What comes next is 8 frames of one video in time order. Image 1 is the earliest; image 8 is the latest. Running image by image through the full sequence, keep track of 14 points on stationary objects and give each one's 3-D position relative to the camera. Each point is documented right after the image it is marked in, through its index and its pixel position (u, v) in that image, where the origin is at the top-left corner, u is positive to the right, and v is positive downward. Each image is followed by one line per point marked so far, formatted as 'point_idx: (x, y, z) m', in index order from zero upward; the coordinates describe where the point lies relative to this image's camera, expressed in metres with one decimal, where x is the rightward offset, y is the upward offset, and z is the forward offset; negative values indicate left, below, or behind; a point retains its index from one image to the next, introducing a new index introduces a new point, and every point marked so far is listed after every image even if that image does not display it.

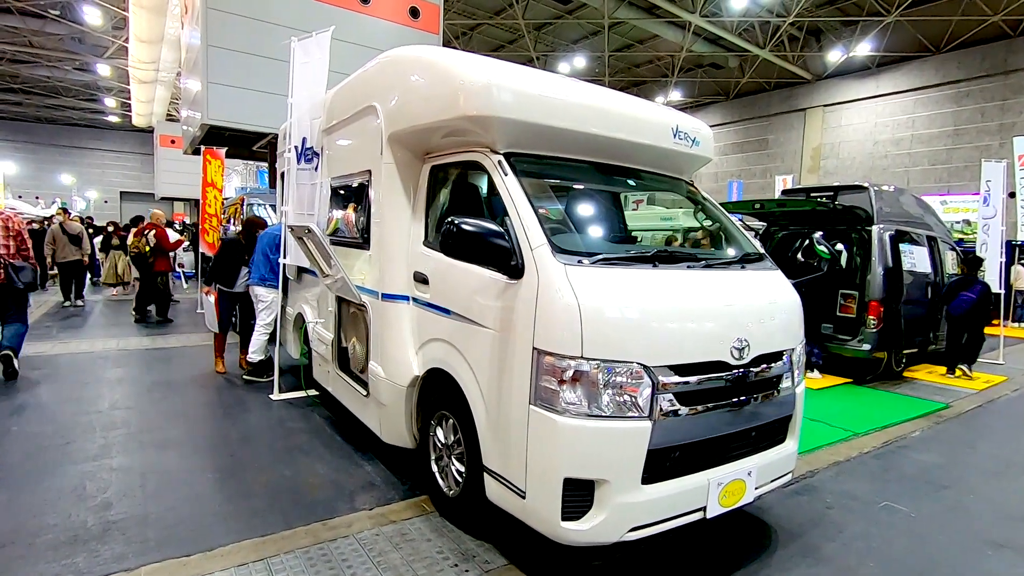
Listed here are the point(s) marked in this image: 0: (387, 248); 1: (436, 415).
0: (-0.9, +0.3, +3.8) m
1: (-0.5, -0.8, +3.4) m
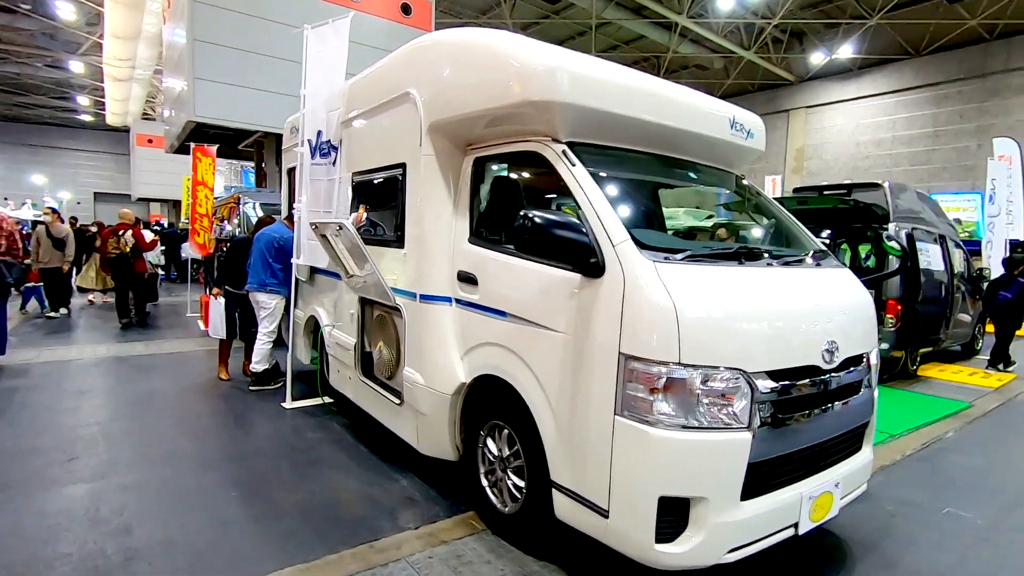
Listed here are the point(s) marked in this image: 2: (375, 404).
0: (-0.5, +0.3, +3.5) m
1: (-0.1, -0.8, +3.2) m
2: (-1.1, -0.9, +4.3) m
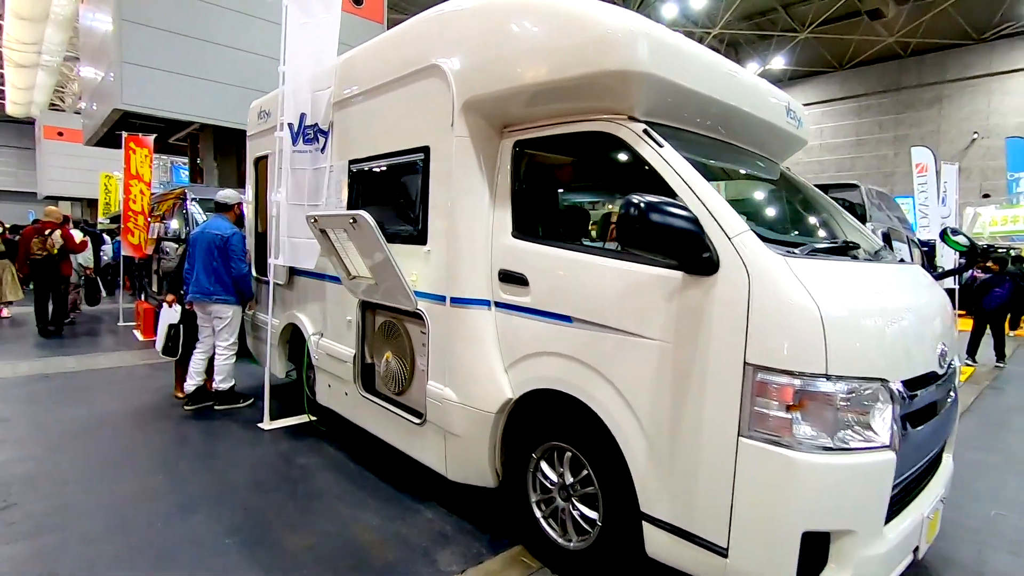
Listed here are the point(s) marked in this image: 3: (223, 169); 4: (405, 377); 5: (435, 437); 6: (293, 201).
0: (-0.3, +0.3, +3.0) m
1: (+0.2, -0.8, +2.8) m
2: (-0.9, -0.9, +3.7) m
3: (-6.9, +2.8, +12.8) m
4: (-0.7, -0.6, +3.6) m
5: (-0.5, -0.9, +3.2) m
6: (-1.8, +0.7, +4.5) m
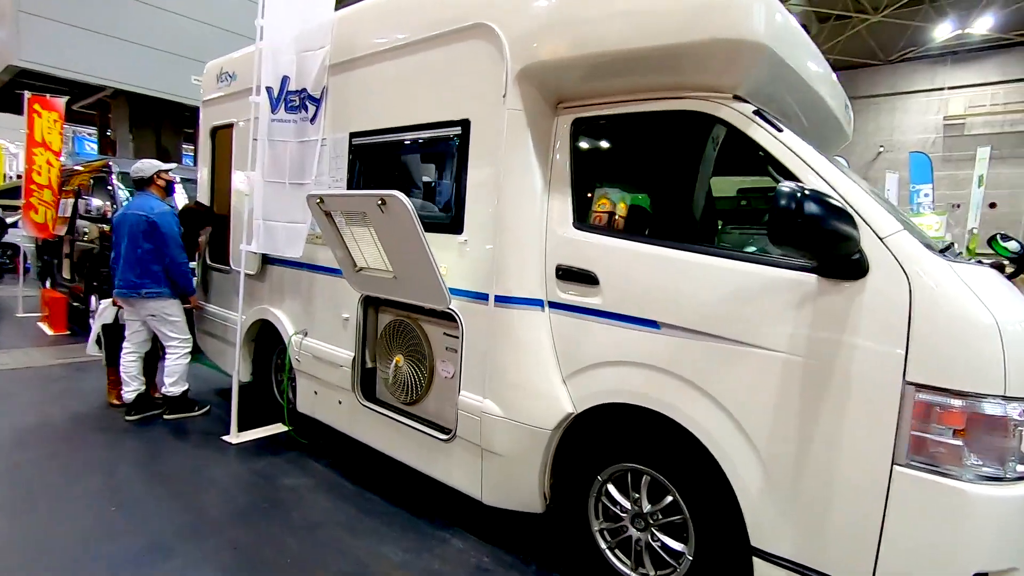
0: (0.0, +0.3, +2.6) m
1: (+0.4, -0.8, +2.4) m
2: (-0.7, -0.9, +3.3) m
3: (-7.8, +3.1, +11.4) m
4: (-0.5, -0.6, +3.2) m
5: (-0.2, -0.9, +2.8) m
6: (-1.7, +0.8, +3.9) m
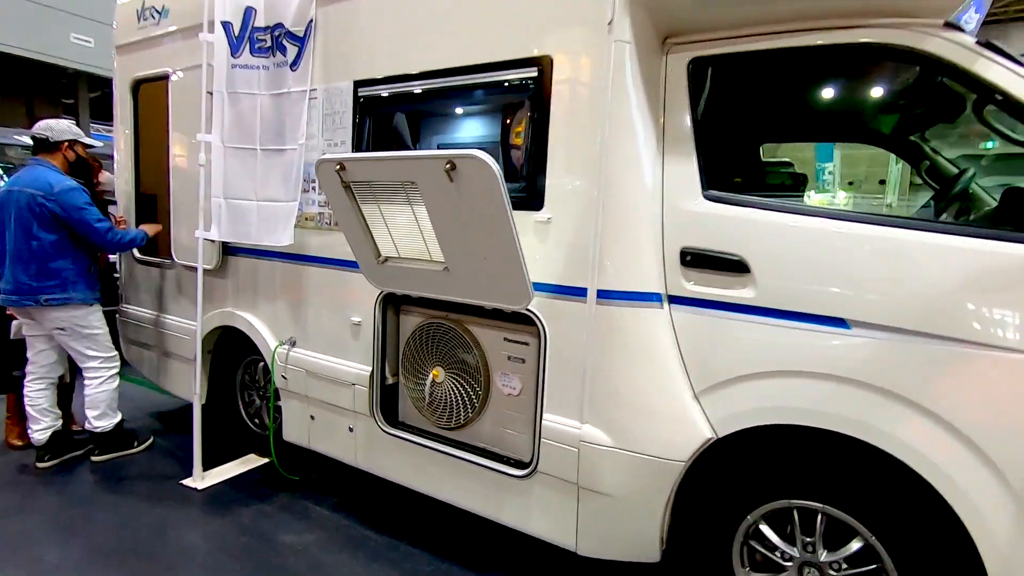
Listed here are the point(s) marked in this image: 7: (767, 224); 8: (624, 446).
0: (+0.4, +0.3, +2.0) m
1: (+0.9, -0.8, +1.9) m
2: (-0.4, -0.9, +2.6) m
3: (-8.7, +3.1, +9.4) m
4: (-0.2, -0.5, +2.5) m
5: (+0.2, -0.8, +2.2) m
6: (-1.5, +0.8, +3.0) m
7: (+0.9, +0.2, +1.9) m
8: (+0.4, -0.6, +2.0) m
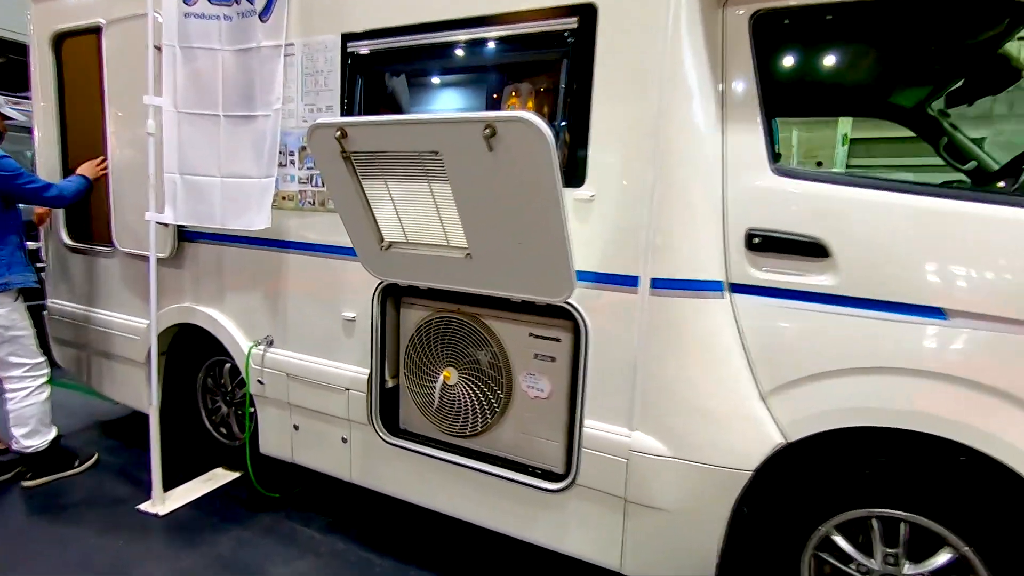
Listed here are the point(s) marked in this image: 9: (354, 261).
0: (+0.5, +0.4, +1.7) m
1: (+1.1, -0.7, +1.7) m
2: (-0.3, -0.8, +2.3) m
3: (-9.3, +3.2, +8.2) m
4: (-0.1, -0.5, +2.2) m
5: (+0.3, -0.8, +2.0) m
6: (-1.5, +0.8, +2.5) m
7: (+1.0, +0.3, +1.6) m
8: (+0.6, -0.6, +1.8) m
9: (-0.7, +0.1, +2.3) m
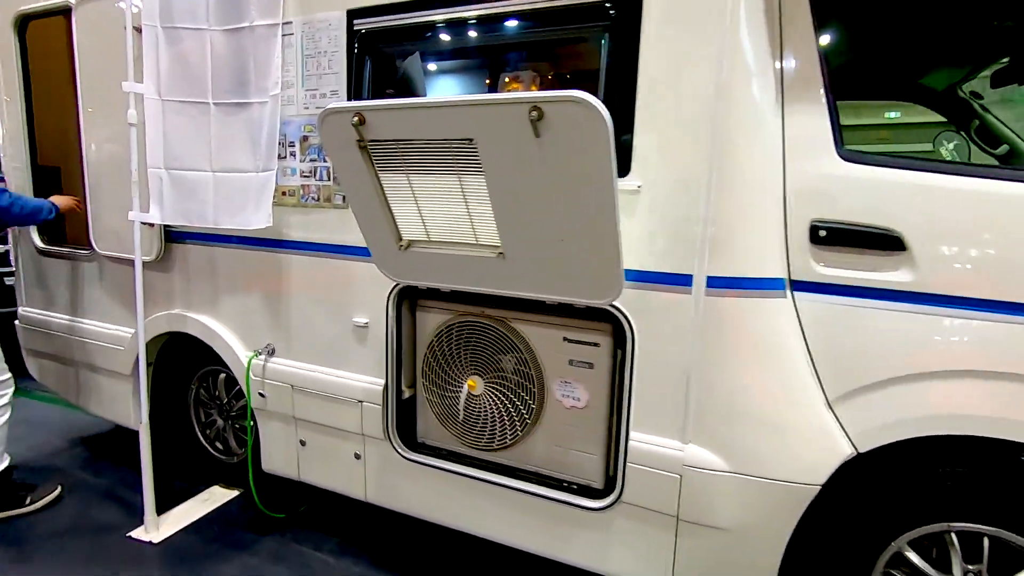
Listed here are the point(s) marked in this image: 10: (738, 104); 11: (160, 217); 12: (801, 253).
0: (+0.6, +0.4, +1.6) m
1: (+1.2, -0.7, +1.6) m
2: (-0.2, -0.8, +2.1) m
3: (-9.4, +3.1, +7.6) m
4: (0.0, -0.5, +2.0) m
5: (+0.4, -0.8, +1.8) m
6: (-1.4, +0.8, +2.3) m
7: (+1.1, +0.3, +1.5) m
8: (+0.7, -0.5, +1.6) m
9: (-0.6, +0.1, +2.1) m
10: (+0.6, +0.5, +1.6) m
11: (-1.5, +0.3, +2.3) m
12: (+0.9, +0.1, +1.6) m
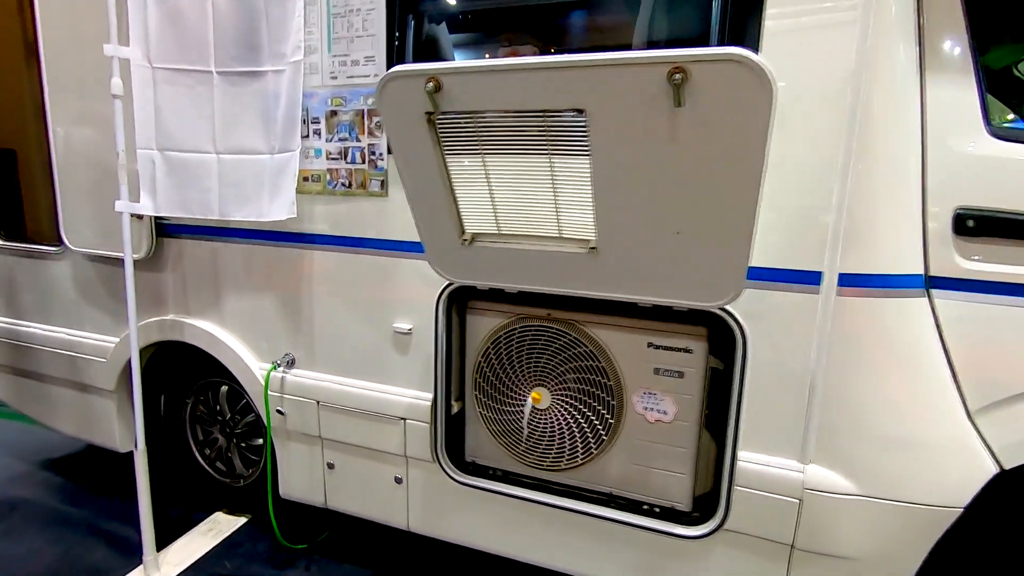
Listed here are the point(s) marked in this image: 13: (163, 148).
0: (+0.9, +0.4, +1.3) m
1: (+1.5, -0.7, +1.4) m
2: (+0.1, -0.8, +1.8) m
3: (-9.6, +3.1, +6.7) m
4: (+0.3, -0.5, +1.8) m
5: (+0.7, -0.8, +1.6) m
6: (-1.2, +0.8, +1.9) m
7: (+1.4, +0.3, +1.3) m
8: (+1.0, -0.5, +1.4) m
9: (-0.4, +0.1, +1.8) m
10: (+0.9, +0.5, +1.3) m
11: (-1.3, +0.3, +2.0) m
12: (+1.1, +0.1, +1.4) m
13: (-1.2, +0.5, +1.9) m
